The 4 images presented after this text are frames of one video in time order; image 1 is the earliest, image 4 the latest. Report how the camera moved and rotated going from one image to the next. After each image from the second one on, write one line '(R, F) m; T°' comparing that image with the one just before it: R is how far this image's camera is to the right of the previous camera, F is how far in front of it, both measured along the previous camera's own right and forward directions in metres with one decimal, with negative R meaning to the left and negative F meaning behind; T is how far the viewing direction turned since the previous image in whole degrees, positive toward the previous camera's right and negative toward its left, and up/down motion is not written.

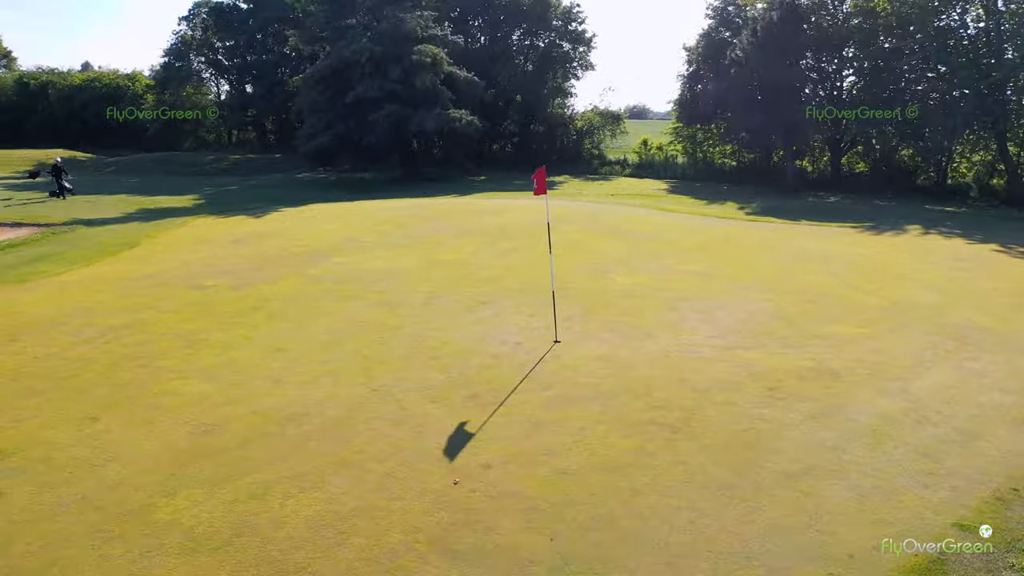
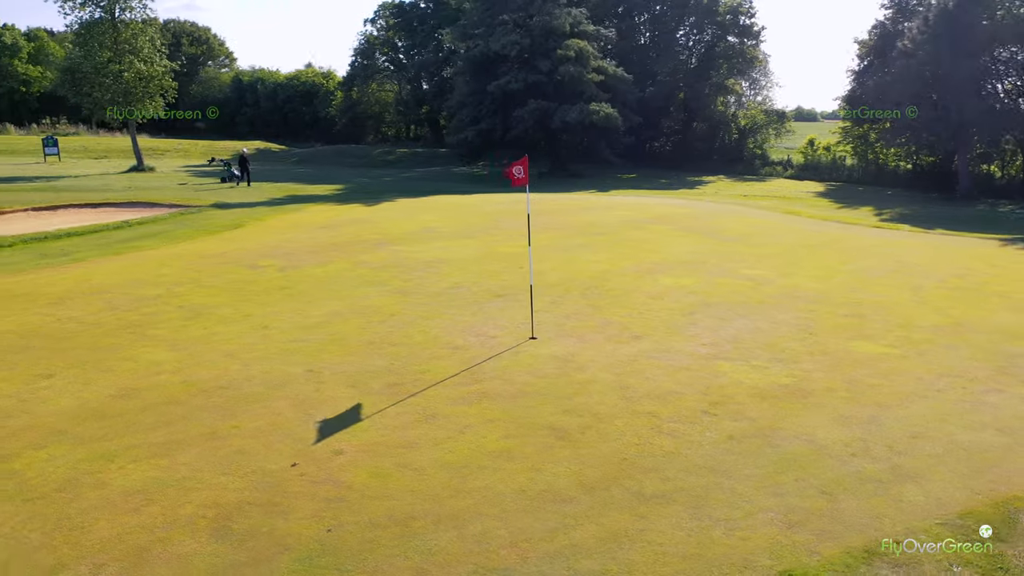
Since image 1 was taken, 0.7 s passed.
(+2.3, +0.5) m; -13°
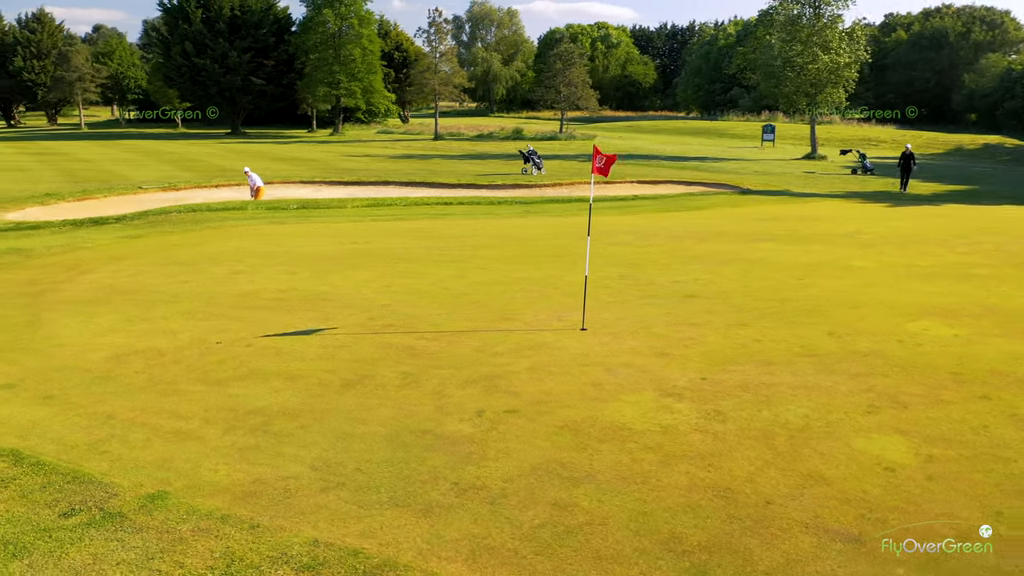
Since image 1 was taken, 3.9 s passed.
(+6.7, +2.9) m; -52°
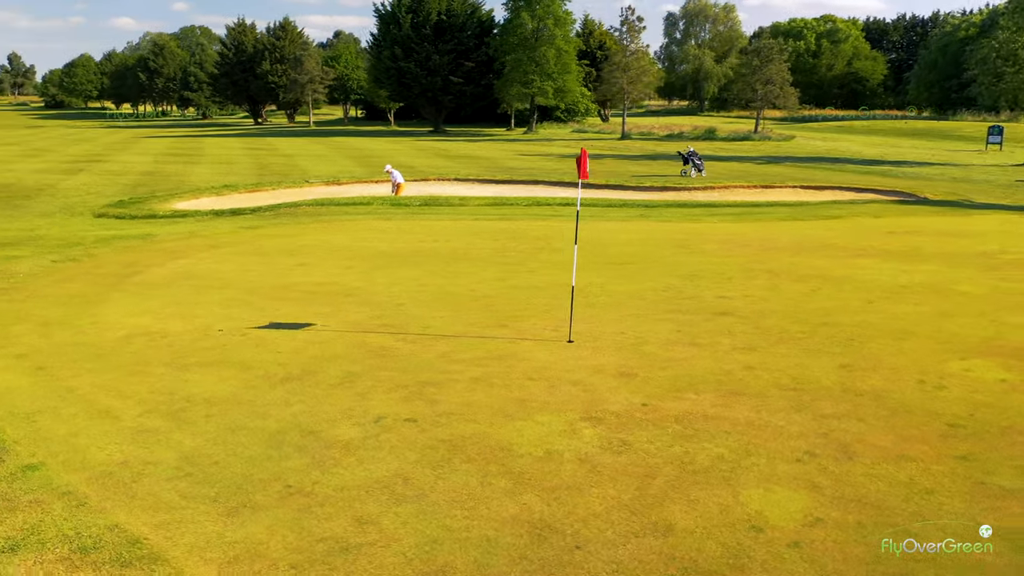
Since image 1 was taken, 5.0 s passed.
(+2.4, +0.5) m; -15°
